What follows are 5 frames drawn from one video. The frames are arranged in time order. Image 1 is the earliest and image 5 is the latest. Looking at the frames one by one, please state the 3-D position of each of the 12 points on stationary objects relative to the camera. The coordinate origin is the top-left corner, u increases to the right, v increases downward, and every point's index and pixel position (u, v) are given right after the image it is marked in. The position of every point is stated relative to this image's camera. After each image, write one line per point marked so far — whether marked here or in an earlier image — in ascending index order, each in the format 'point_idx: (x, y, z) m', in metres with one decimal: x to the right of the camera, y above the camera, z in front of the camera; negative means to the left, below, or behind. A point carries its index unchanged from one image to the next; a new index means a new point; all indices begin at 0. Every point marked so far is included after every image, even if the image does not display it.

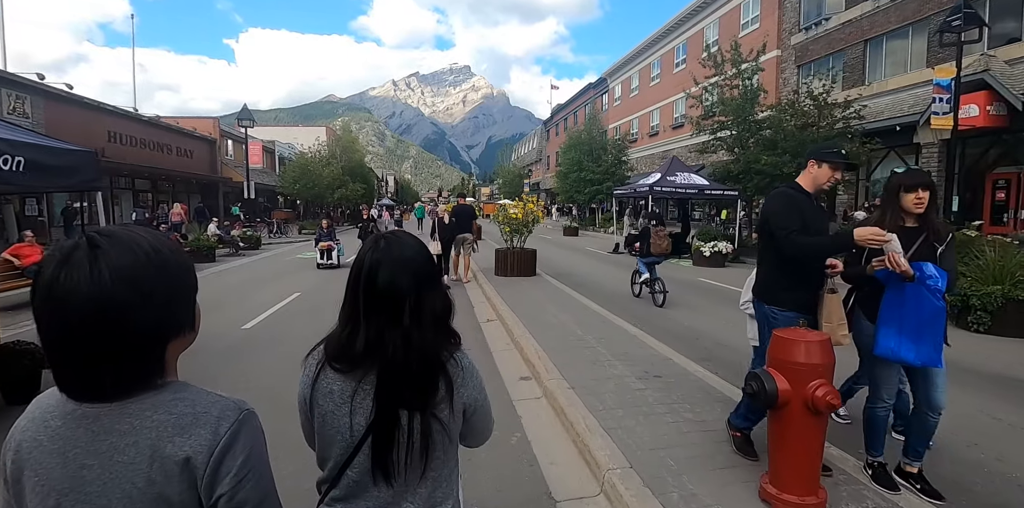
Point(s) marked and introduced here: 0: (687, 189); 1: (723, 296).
0: (+6.0, +2.2, +18.0) m
1: (+4.6, -0.9, +11.6) m
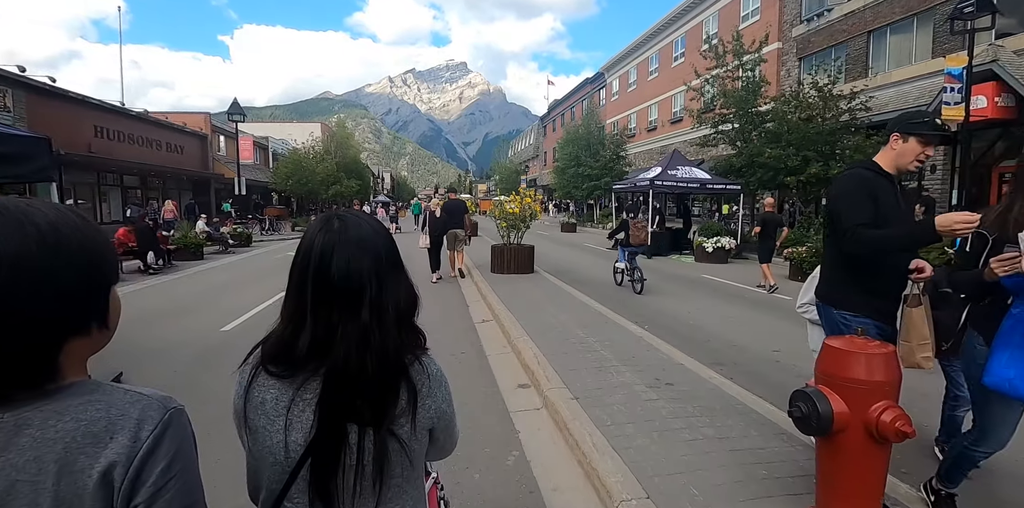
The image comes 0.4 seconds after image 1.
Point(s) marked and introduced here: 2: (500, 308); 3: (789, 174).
0: (+5.8, +2.4, +17.5) m
1: (+4.5, -0.8, +11.2) m
2: (-0.2, -0.8, +7.7) m
3: (+8.6, +2.5, +16.3) m
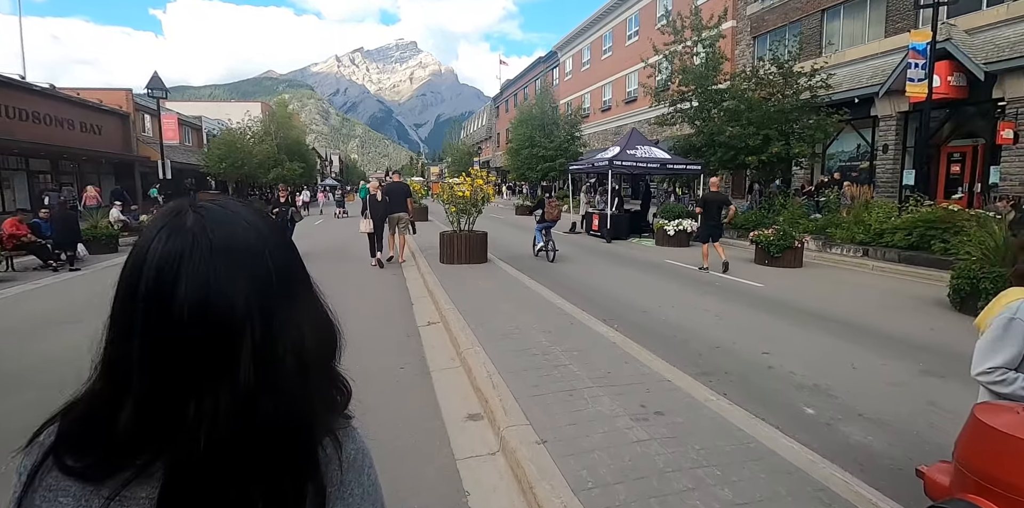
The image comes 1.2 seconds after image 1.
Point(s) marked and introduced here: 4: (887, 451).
0: (+4.3, +2.9, +16.9) m
1: (+3.6, -0.5, +10.5) m
2: (-0.8, -0.7, +6.7) m
3: (+7.1, +3.0, +15.9) m
4: (+2.3, -1.2, +3.3) m
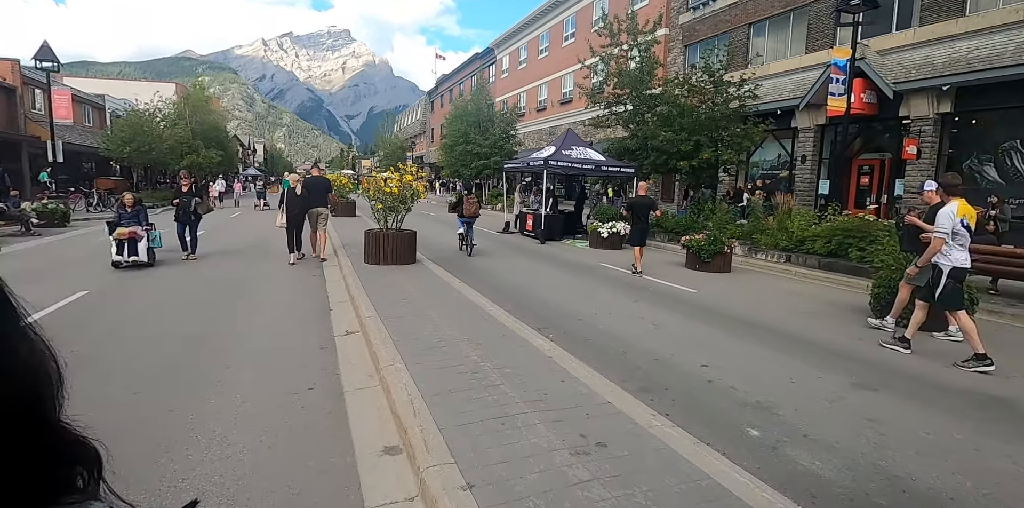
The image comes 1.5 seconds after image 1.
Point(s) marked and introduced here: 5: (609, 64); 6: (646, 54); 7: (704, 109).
0: (+2.2, +2.8, +16.8) m
1: (+2.3, -0.6, +10.4) m
2: (-1.6, -0.7, +6.1) m
3: (+5.2, +2.9, +16.2) m
4: (+1.9, -1.3, +3.1) m
5: (+3.4, +6.7, +18.6) m
6: (+4.5, +6.8, +17.9) m
7: (+5.8, +4.3, +16.0) m
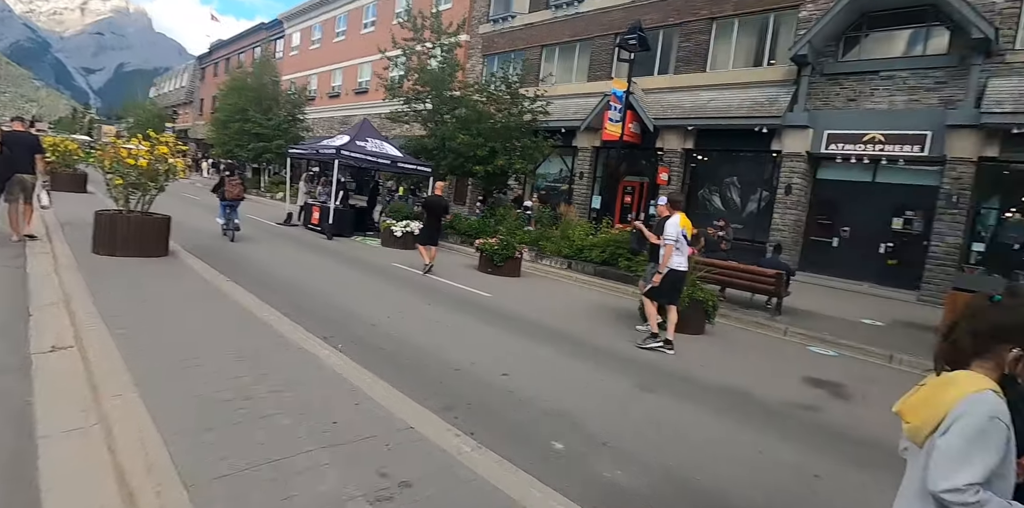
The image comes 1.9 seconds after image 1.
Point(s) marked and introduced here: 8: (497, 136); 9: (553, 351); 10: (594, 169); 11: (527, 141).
0: (-4.0, +2.9, +16.0) m
1: (-1.7, -0.6, +10.1) m
2: (-3.6, -0.6, +4.6) m
3: (-1.0, +2.8, +16.5) m
4: (+0.7, -1.4, +3.1) m
5: (-3.5, +6.7, +18.2) m
6: (-2.1, +6.7, +17.9) m
7: (-0.3, +4.2, +16.6) m
8: (-0.5, +3.6, +16.5) m
9: (+0.5, -1.1, +6.1) m
10: (+3.1, +3.1, +19.6) m
11: (+0.5, +3.5, +16.9) m
